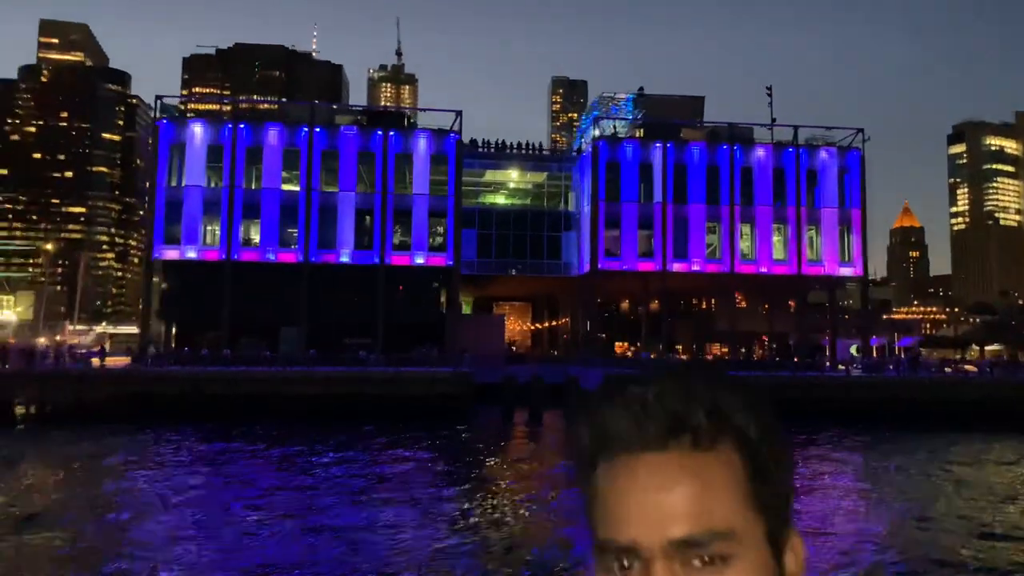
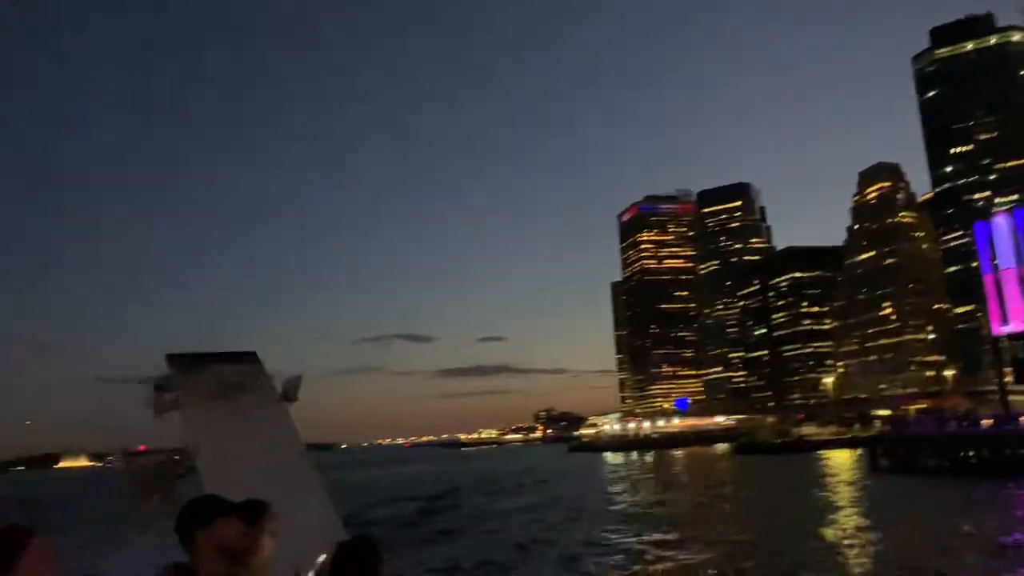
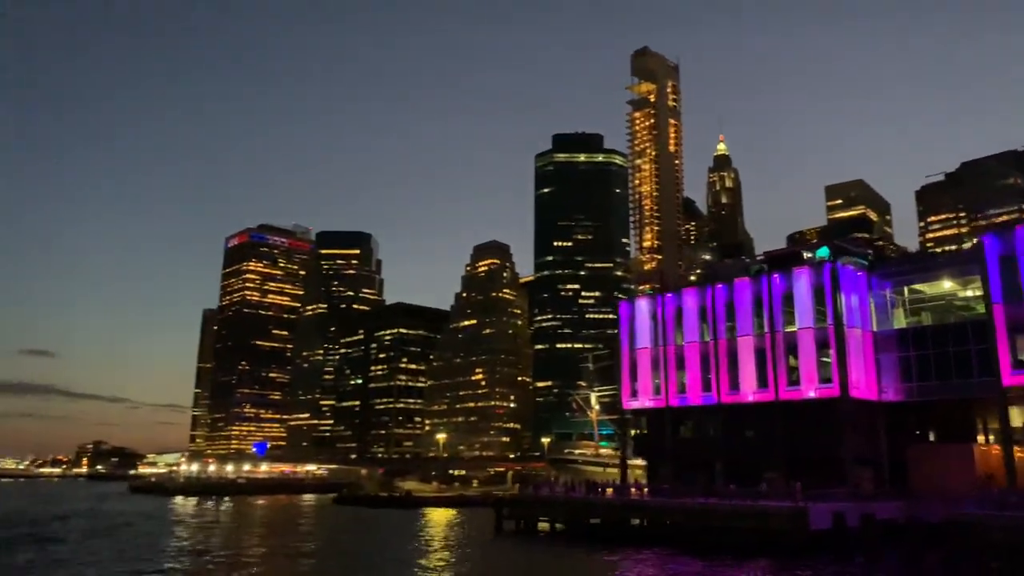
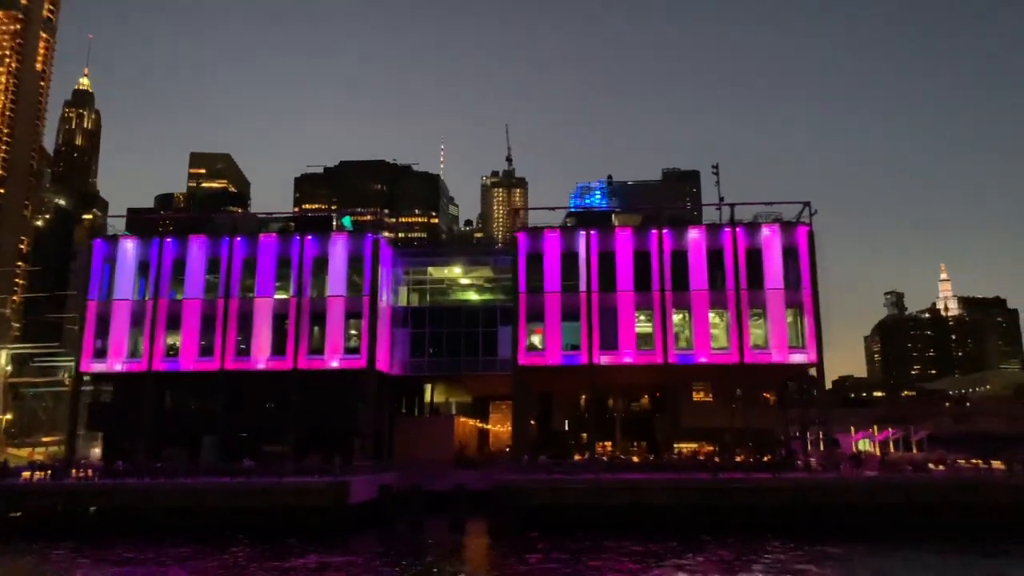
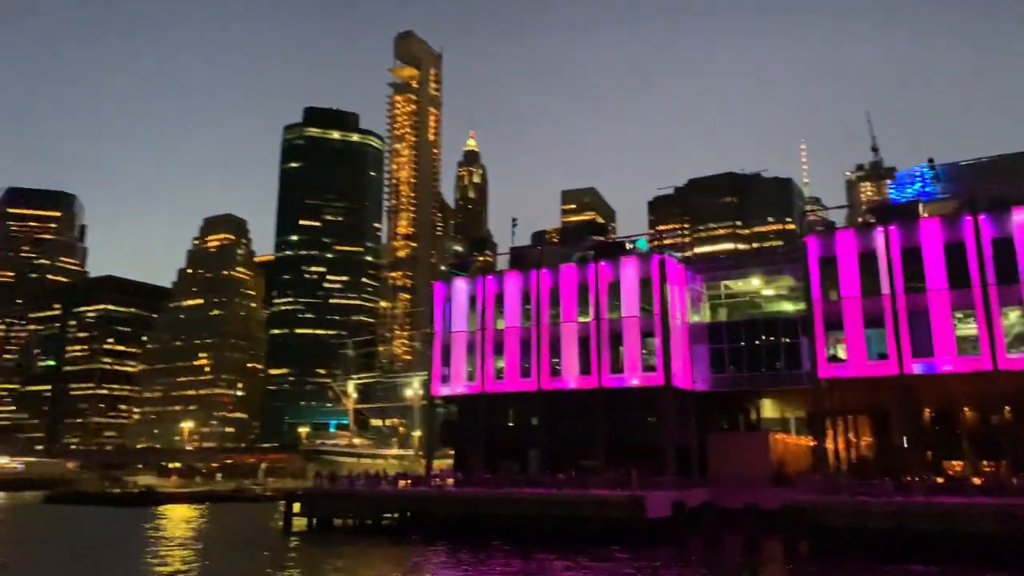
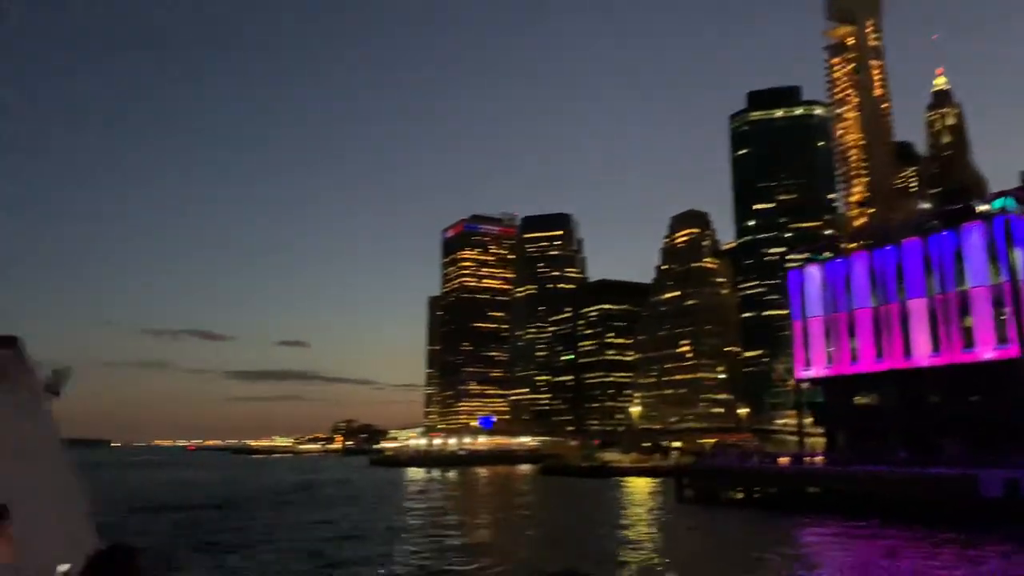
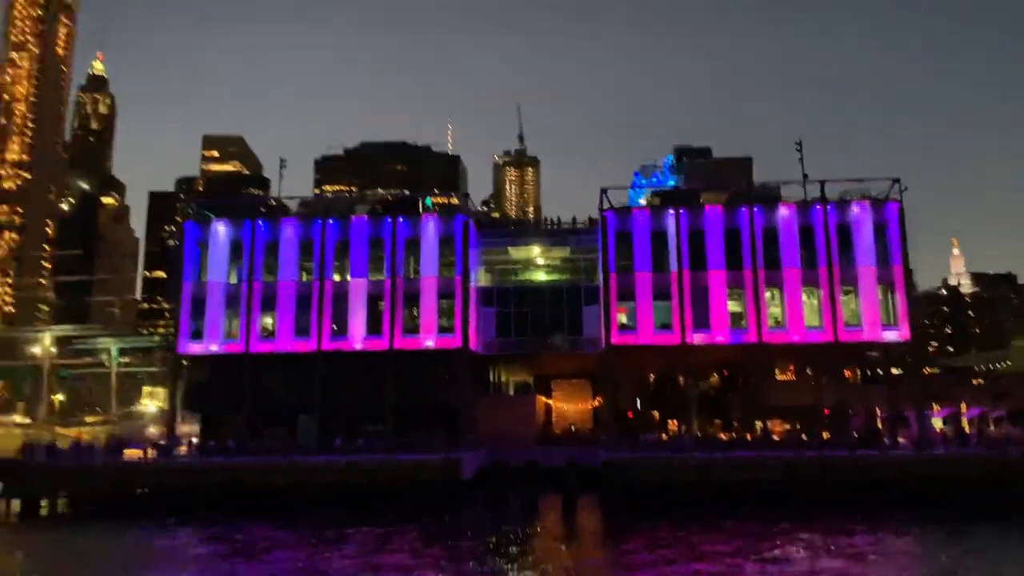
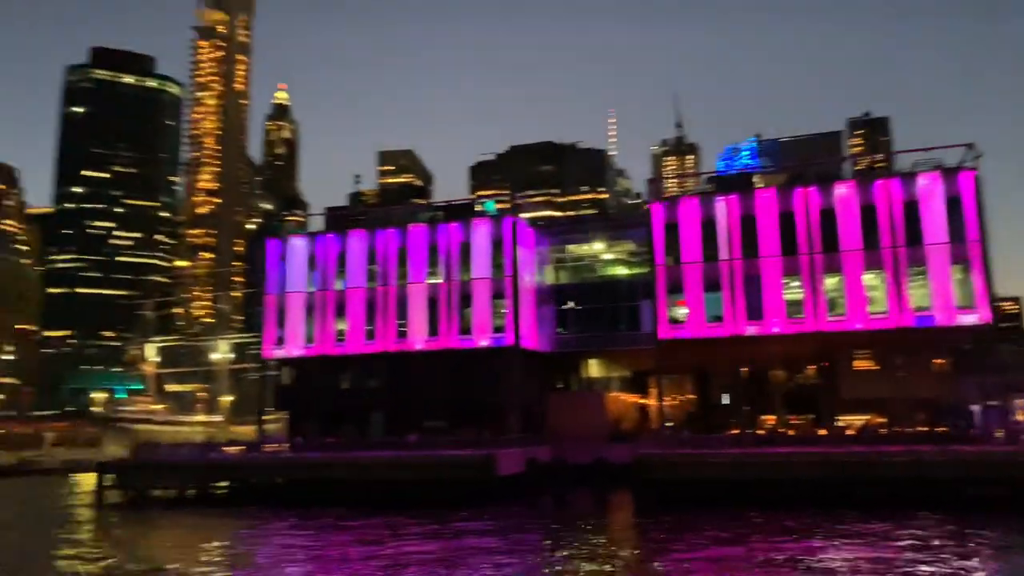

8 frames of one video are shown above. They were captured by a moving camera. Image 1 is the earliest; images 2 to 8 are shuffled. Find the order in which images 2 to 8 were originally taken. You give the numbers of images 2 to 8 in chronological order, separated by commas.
7, 4, 8, 5, 3, 6, 2
